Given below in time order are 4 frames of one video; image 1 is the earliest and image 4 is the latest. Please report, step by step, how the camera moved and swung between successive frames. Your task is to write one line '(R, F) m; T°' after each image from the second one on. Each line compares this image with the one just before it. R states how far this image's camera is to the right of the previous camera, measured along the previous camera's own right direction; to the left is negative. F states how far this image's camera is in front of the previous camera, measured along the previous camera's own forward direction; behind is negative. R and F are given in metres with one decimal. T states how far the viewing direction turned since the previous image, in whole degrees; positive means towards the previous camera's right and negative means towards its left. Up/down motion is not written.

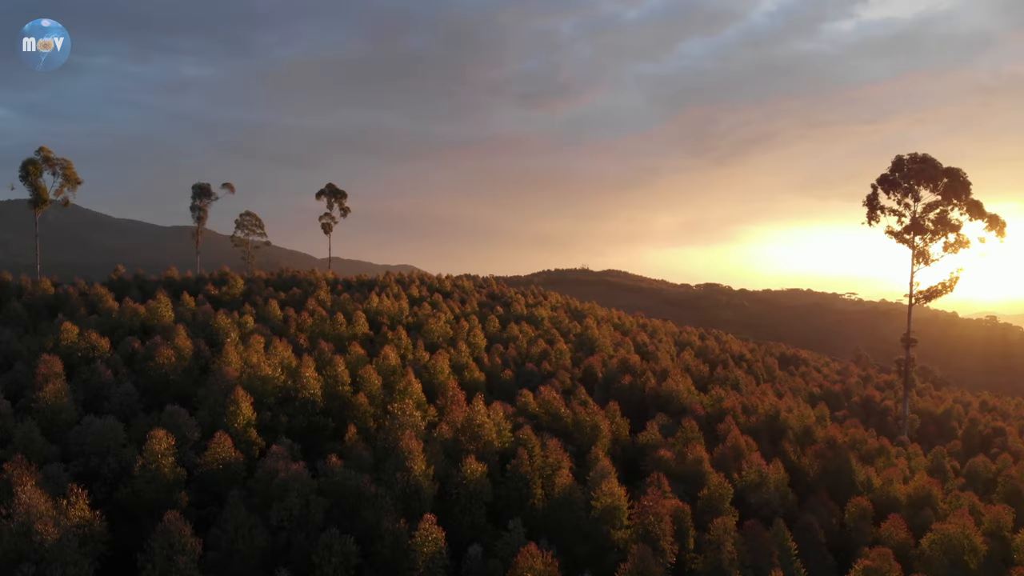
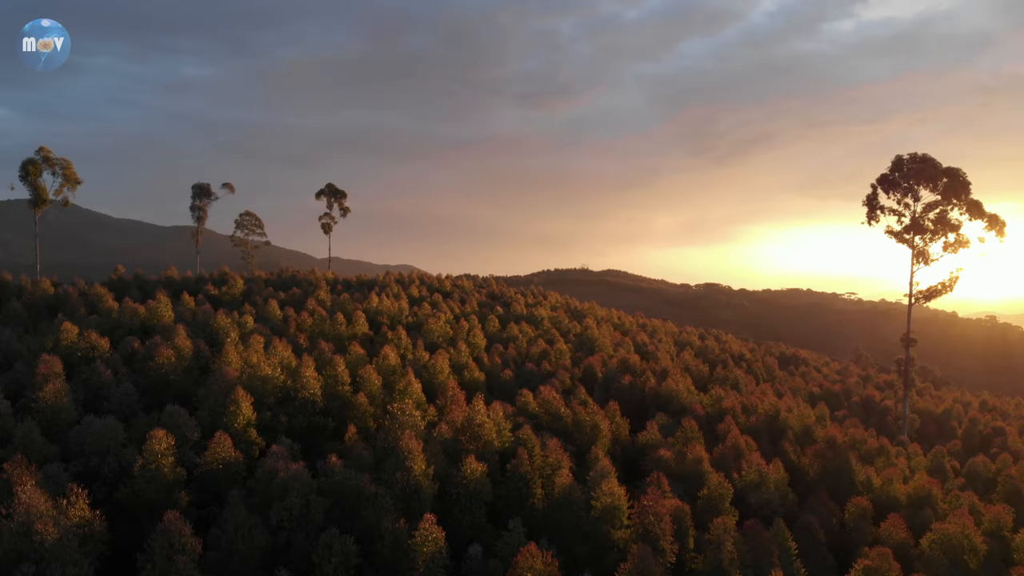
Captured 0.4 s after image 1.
(0.0, 0.0) m; 0°
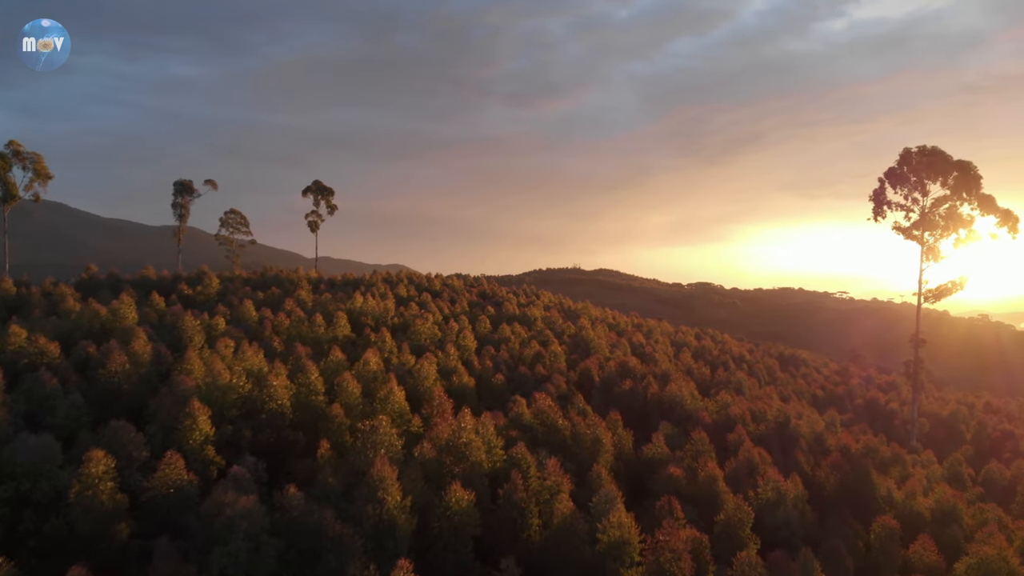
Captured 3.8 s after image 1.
(0.0, +1.8) m; +1°
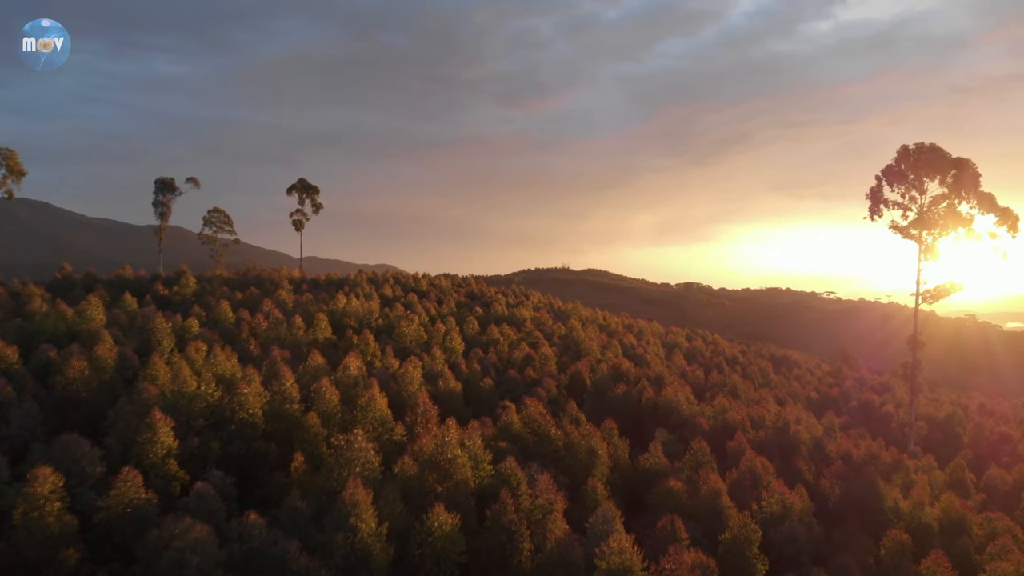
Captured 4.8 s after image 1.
(0.0, +1.1) m; +1°
